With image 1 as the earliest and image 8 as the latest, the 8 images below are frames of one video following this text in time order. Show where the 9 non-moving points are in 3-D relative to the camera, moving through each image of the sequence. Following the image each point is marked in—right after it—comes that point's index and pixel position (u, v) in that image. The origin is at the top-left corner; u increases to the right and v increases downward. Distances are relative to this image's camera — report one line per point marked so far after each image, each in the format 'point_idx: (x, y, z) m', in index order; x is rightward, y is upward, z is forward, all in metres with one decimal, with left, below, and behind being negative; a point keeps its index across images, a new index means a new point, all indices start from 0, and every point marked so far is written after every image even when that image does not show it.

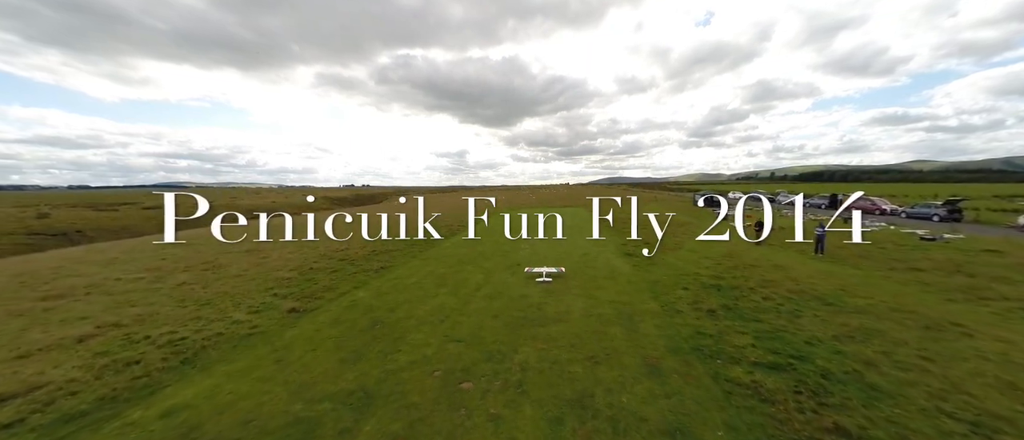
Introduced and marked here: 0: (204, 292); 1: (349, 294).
0: (-13.6, -3.2, +12.7) m
1: (-6.6, -3.0, +11.7) m
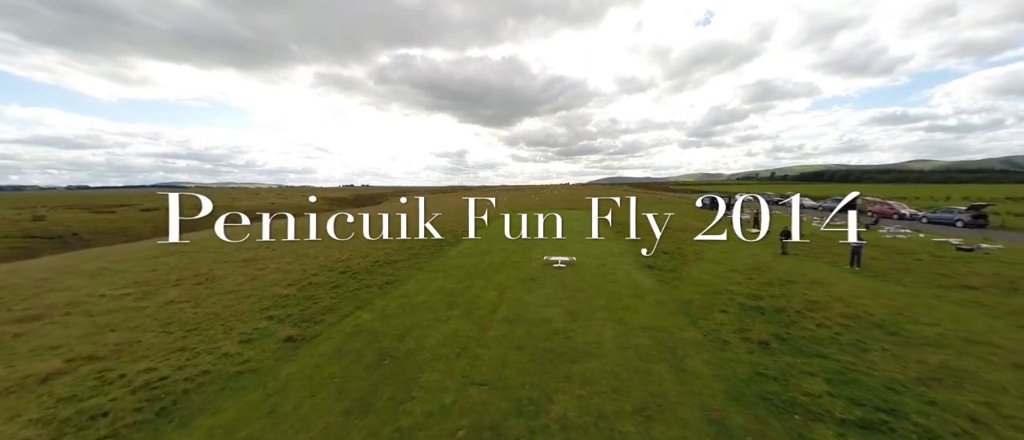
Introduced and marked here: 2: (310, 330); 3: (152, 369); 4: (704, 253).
0: (-12.9, -3.8, +11.6) m
1: (-5.9, -3.6, +10.6) m
2: (-6.8, -3.7, +9.7) m
3: (-9.8, -4.1, +7.9) m
4: (+12.1, -2.1, +18.2) m
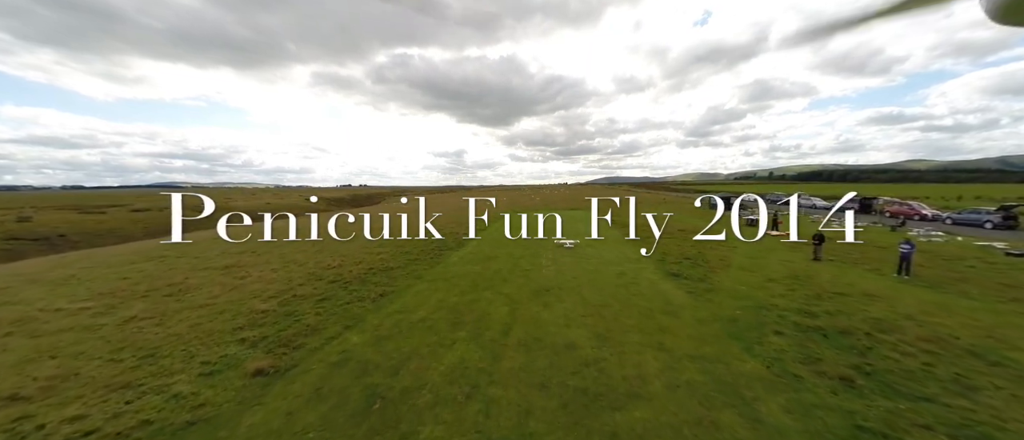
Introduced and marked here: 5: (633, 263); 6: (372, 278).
0: (-12.4, -3.9, +10.0) m
1: (-5.4, -3.8, +9.0) m
2: (-6.3, -3.9, +8.1) m
3: (-9.3, -4.2, +6.2) m
4: (+12.6, -2.3, +16.7) m
5: (+6.7, -2.4, +16.1) m
6: (-7.1, -3.0, +14.7) m
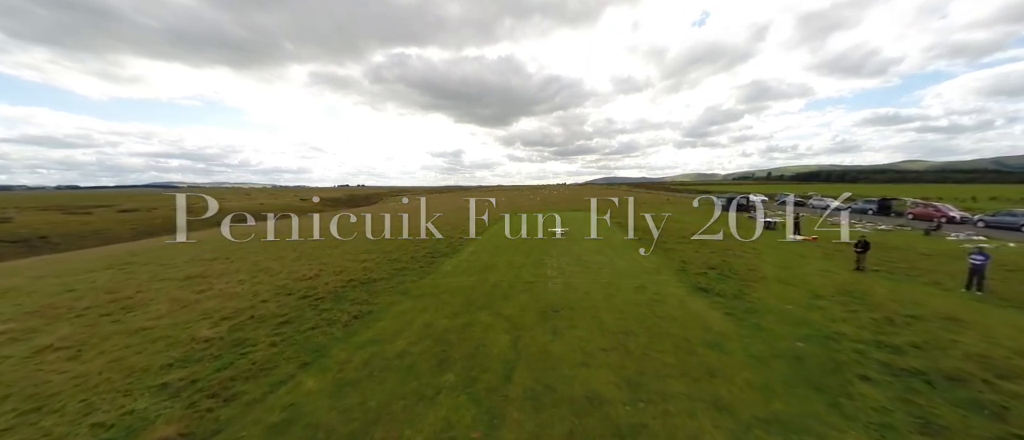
0: (-12.3, -4.2, +7.8) m
1: (-5.4, -4.0, +6.9) m
2: (-6.2, -4.1, +6.0) m
3: (-9.2, -4.5, +4.1) m
4: (+12.6, -2.5, +14.7) m
5: (+6.8, -2.6, +14.0) m
6: (-7.0, -3.2, +12.5) m
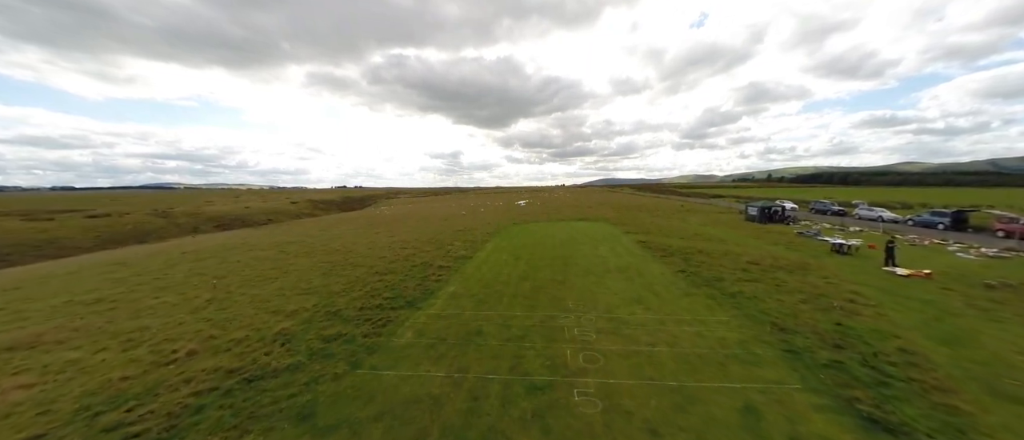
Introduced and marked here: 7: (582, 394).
0: (-12.4, -5.6, +1.9) m
1: (-5.5, -5.4, +1.0) m
2: (-6.3, -5.5, +0.1) m
3: (-9.3, -5.8, -1.8) m
4: (+12.5, -3.9, +8.9) m
5: (+6.6, -4.1, +8.2) m
6: (-7.2, -4.6, +6.7) m
7: (+1.7, -4.3, +7.2) m
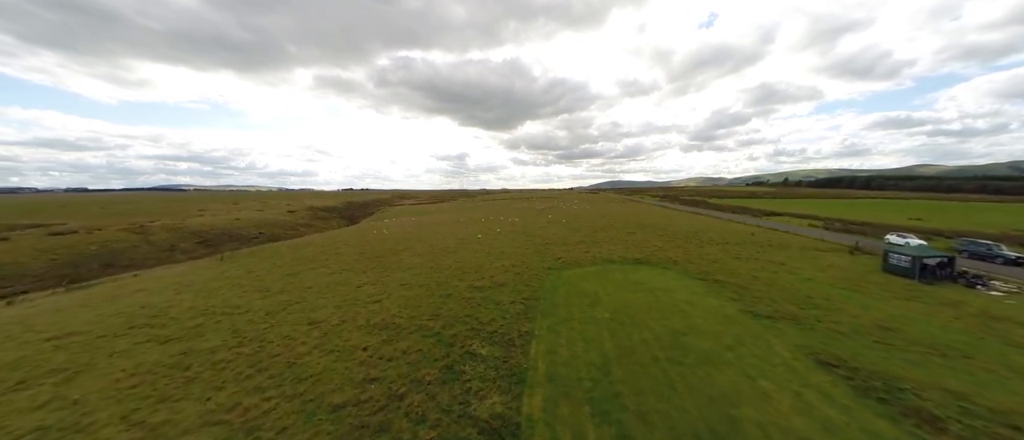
0: (-9.6, -9.8, -8.7) m
1: (-2.7, -9.7, -9.8) m
2: (-3.6, -9.8, -10.7) m
3: (-6.6, -10.1, -12.5) m
4: (+15.4, -8.3, -2.2) m
5: (+9.5, -8.5, -2.7) m
6: (-4.3, -8.9, -4.1) m
7: (+4.6, -8.6, -3.7) m
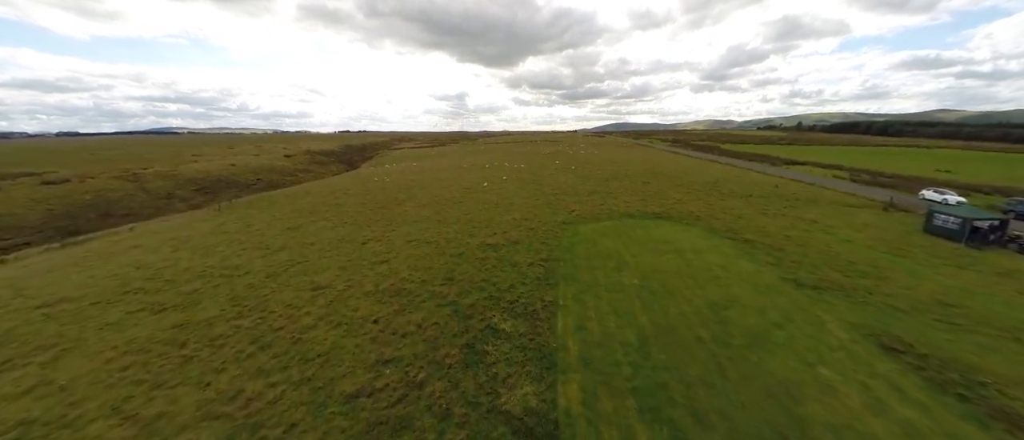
0: (-8.6, -12.2, -9.0) m
1: (-1.7, -12.3, -10.1) m
2: (-2.5, -12.5, -11.0) m
3: (-5.6, -13.2, -12.7) m
4: (+16.4, -9.7, -2.9) m
5: (+10.6, -9.9, -3.5) m
6: (-3.3, -10.5, -4.6) m
7: (+5.6, -10.2, -4.4) m
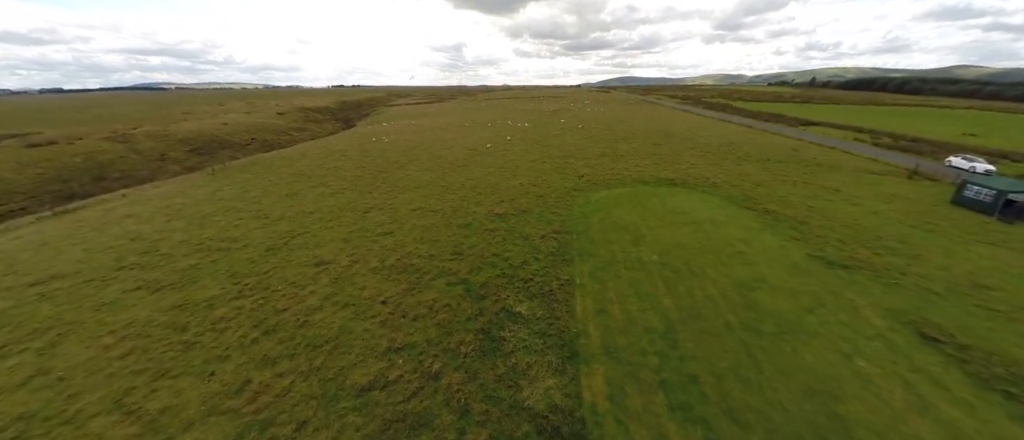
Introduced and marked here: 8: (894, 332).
0: (-8.0, -14.1, -8.5) m
1: (-1.1, -14.3, -9.6) m
2: (-1.9, -14.7, -10.4) m
3: (-5.0, -15.5, -12.0) m
4: (+17.1, -10.8, -2.9) m
5: (+11.2, -11.1, -3.4) m
6: (-2.6, -11.8, -4.4) m
7: (+6.3, -11.5, -4.2) m
8: (+15.2, -4.3, +11.5) m
